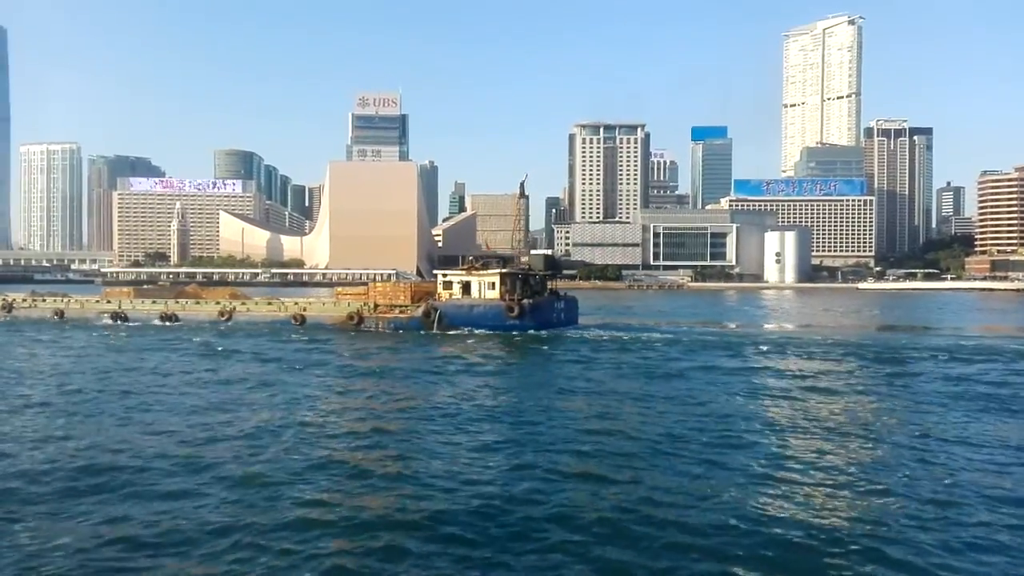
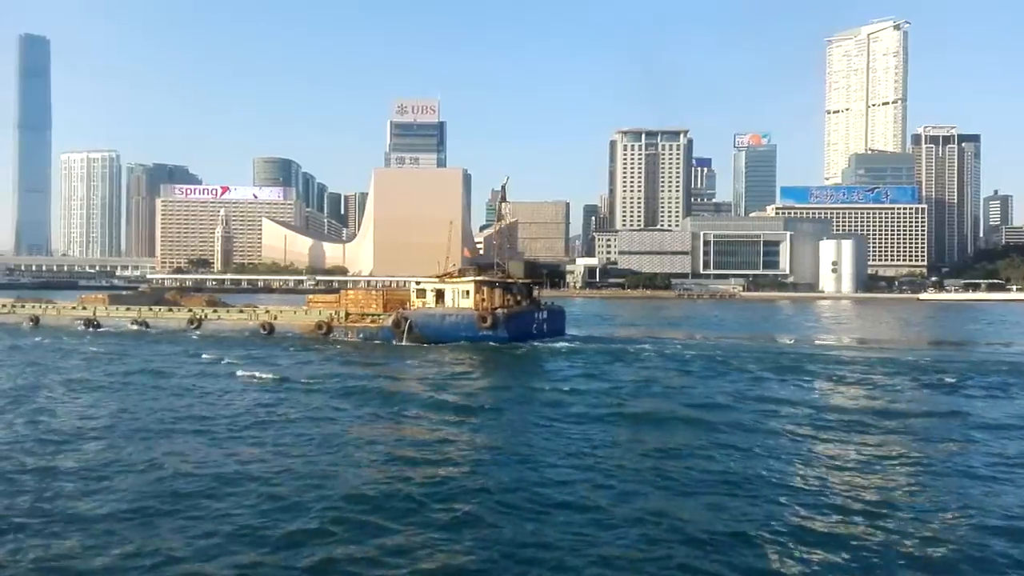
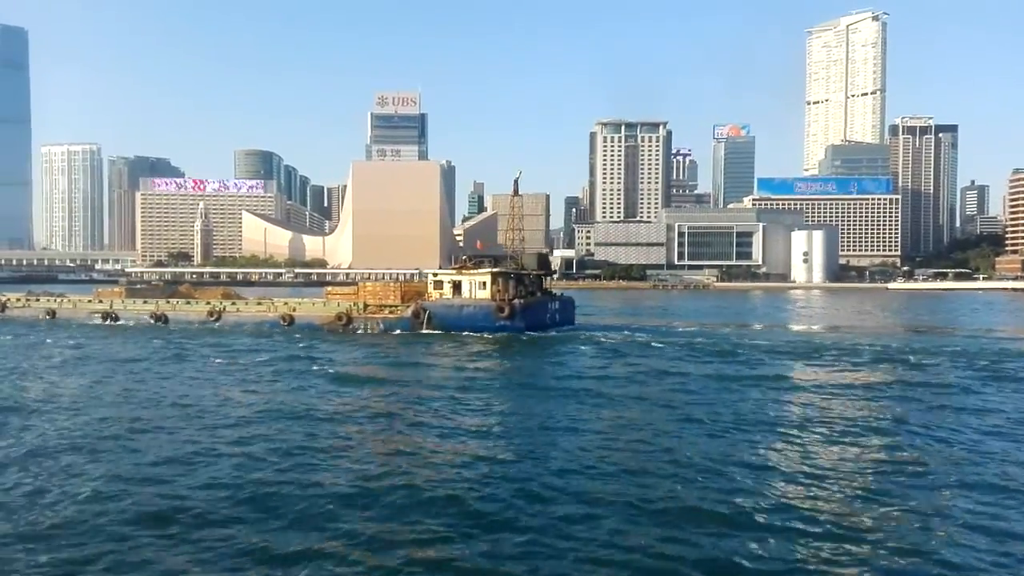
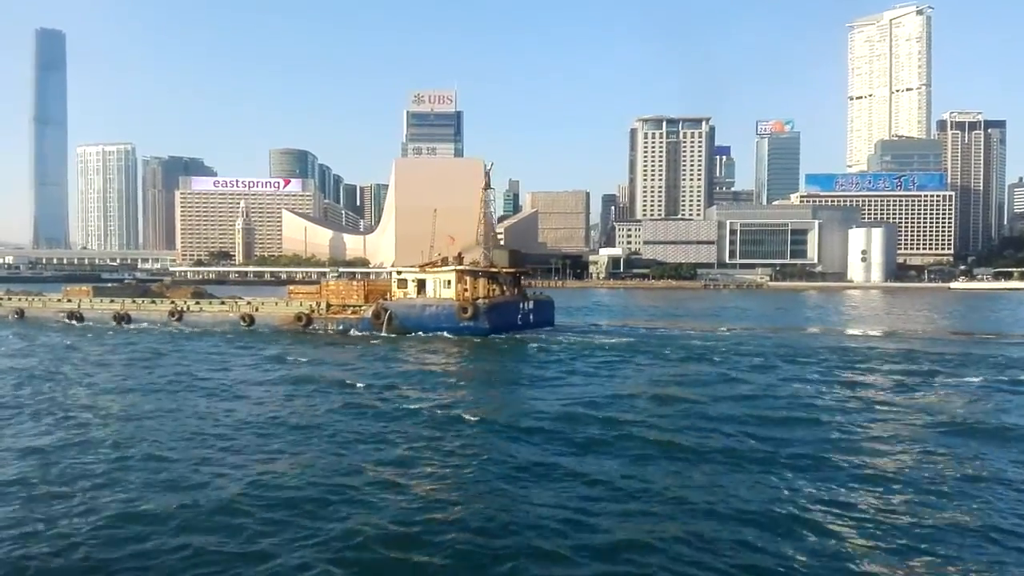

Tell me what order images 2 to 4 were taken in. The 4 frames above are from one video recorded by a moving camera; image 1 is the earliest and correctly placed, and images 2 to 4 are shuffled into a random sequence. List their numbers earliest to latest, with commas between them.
3, 2, 4
